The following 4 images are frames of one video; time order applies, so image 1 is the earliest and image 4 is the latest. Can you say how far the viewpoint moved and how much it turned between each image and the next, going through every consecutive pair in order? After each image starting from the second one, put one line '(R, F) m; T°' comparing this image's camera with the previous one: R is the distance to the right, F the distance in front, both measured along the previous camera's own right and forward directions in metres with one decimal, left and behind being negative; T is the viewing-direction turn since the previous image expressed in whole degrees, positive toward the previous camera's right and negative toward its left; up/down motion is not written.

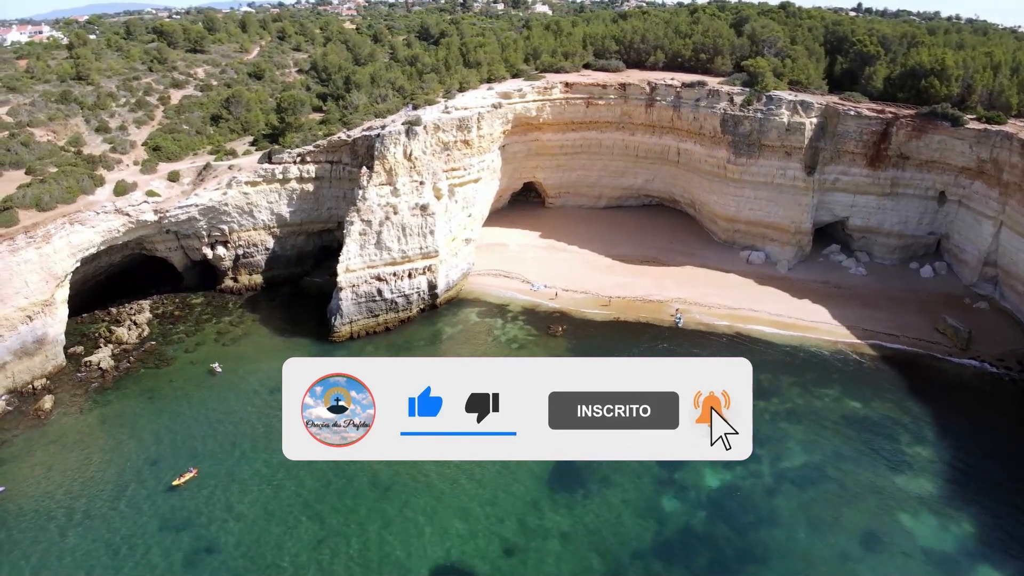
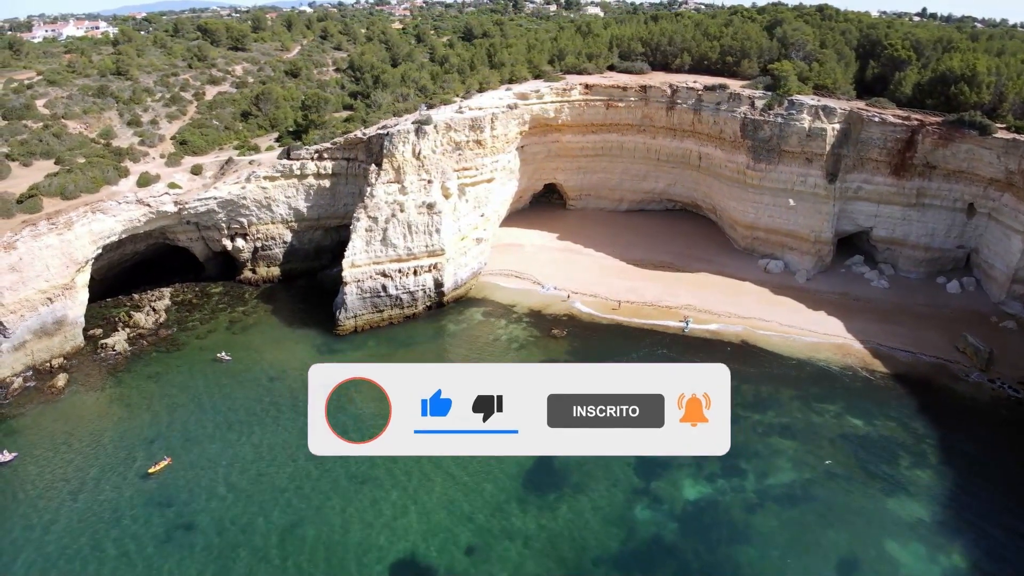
(+1.4, +0.1) m; -4°
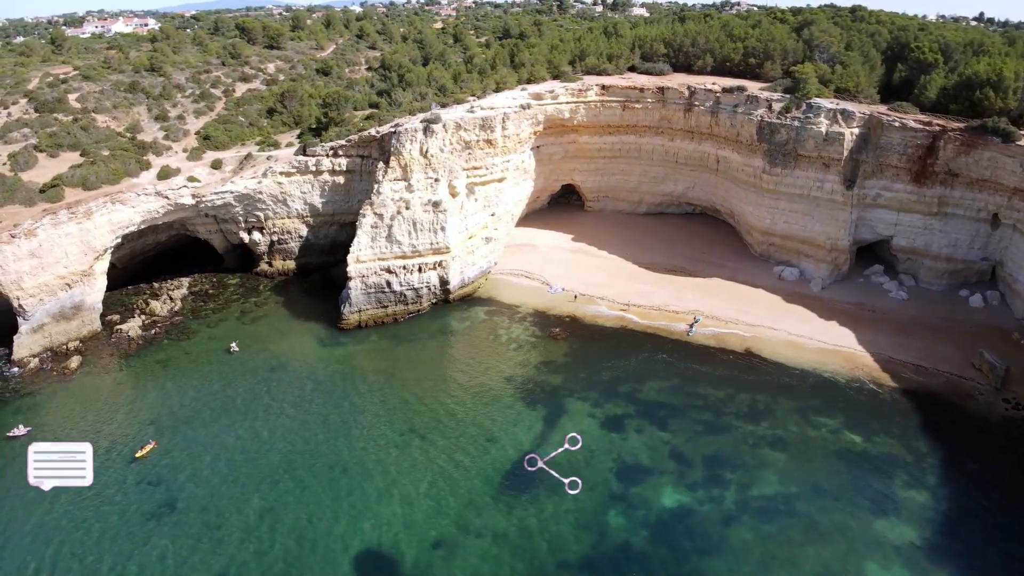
(+1.3, 0.0) m; -3°
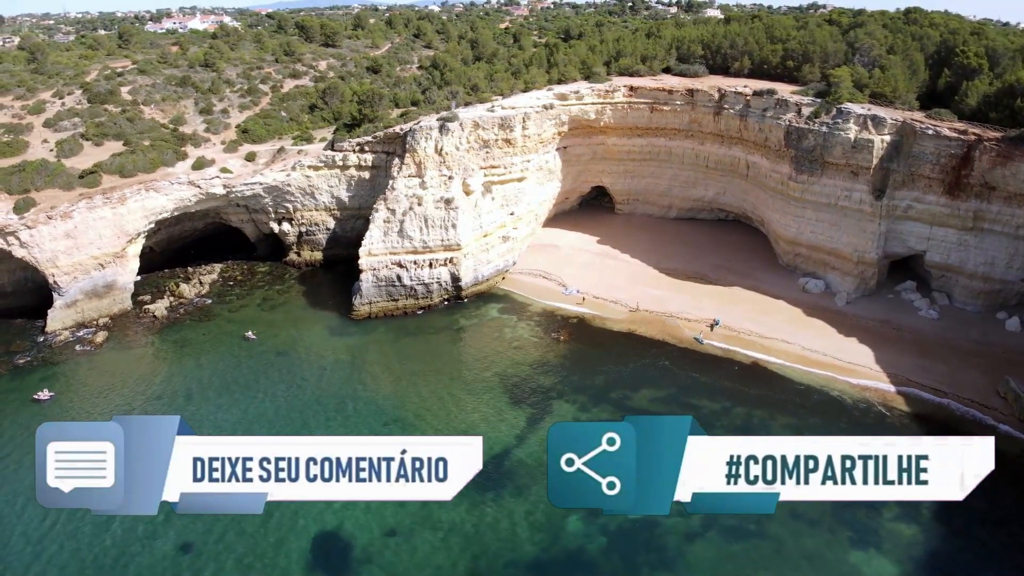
(+2.0, 0.0) m; -6°
